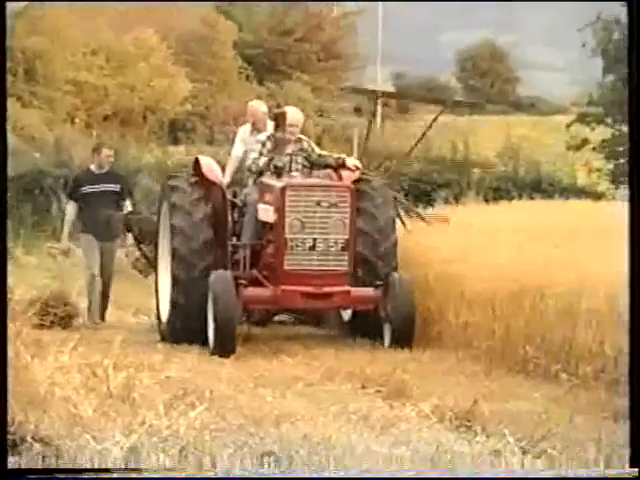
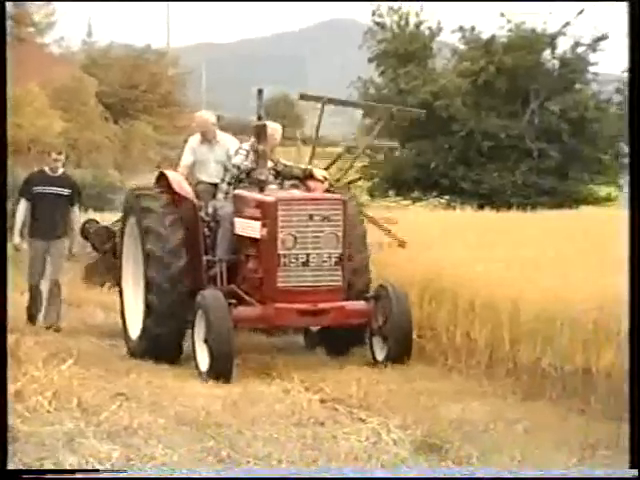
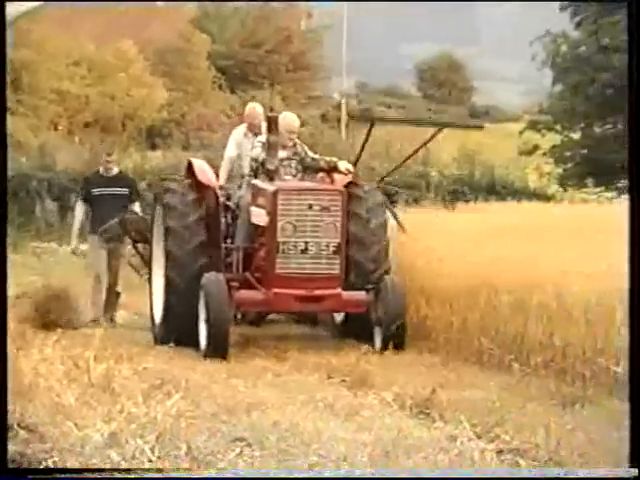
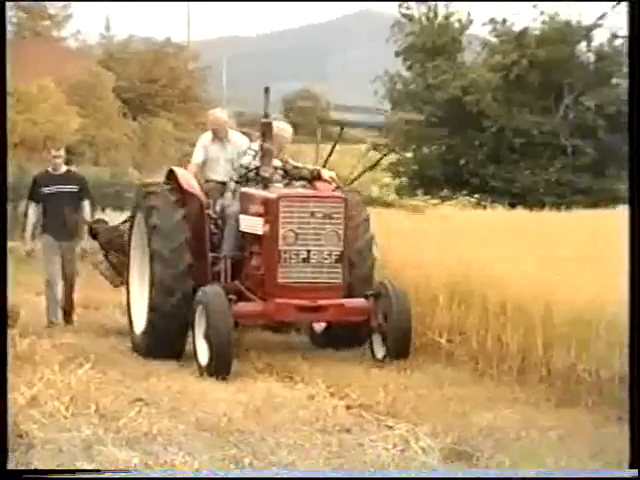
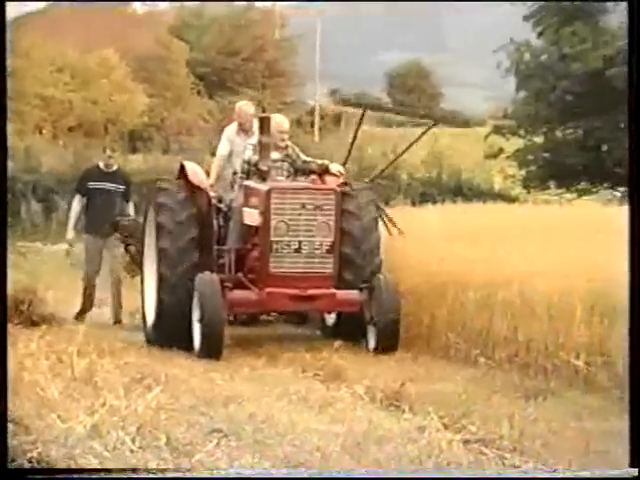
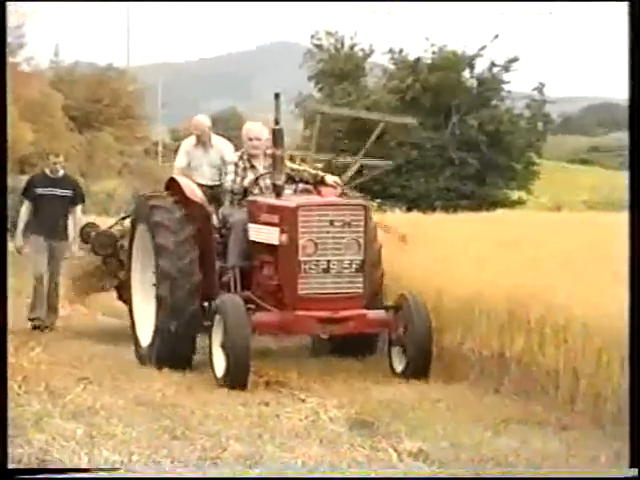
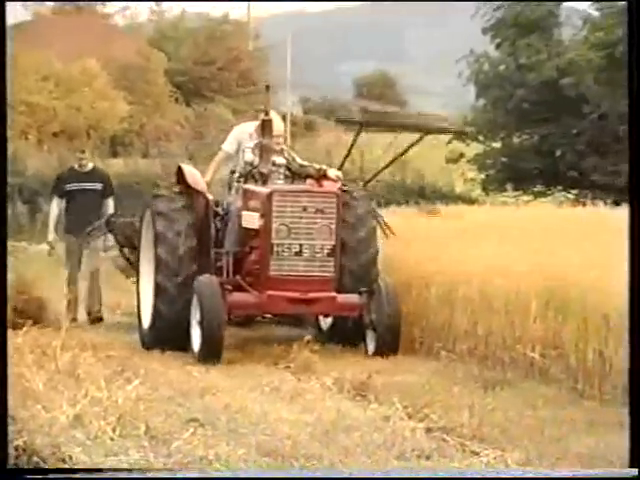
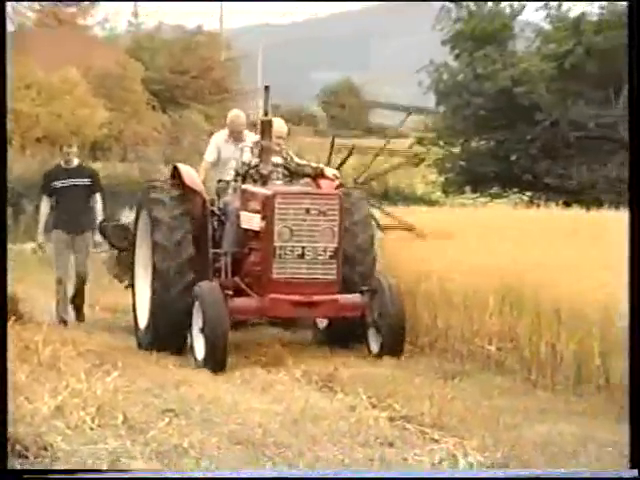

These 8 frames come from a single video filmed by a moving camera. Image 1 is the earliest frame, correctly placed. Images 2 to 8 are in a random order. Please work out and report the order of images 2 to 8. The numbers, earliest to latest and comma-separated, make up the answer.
3, 5, 7, 8, 4, 2, 6
